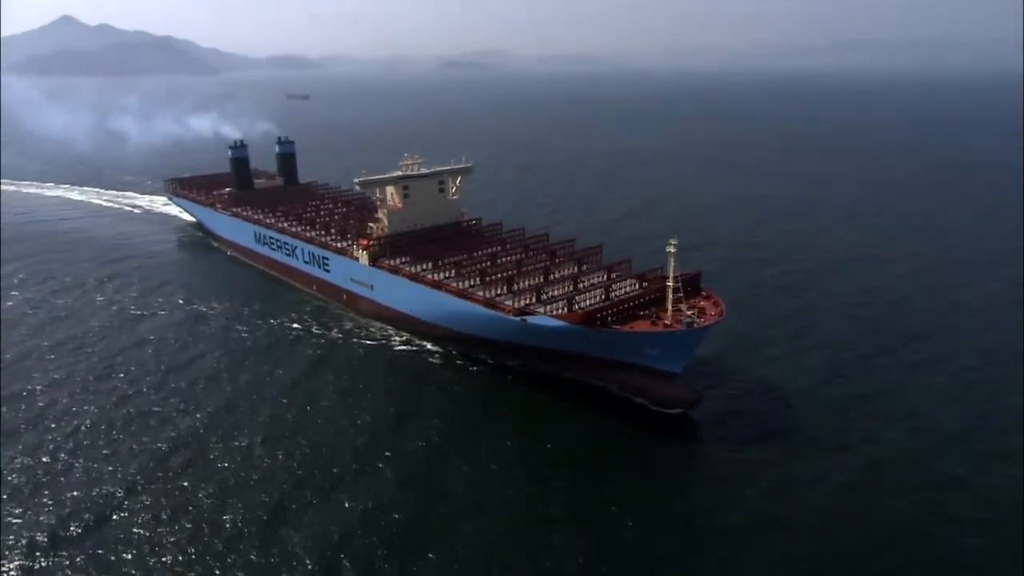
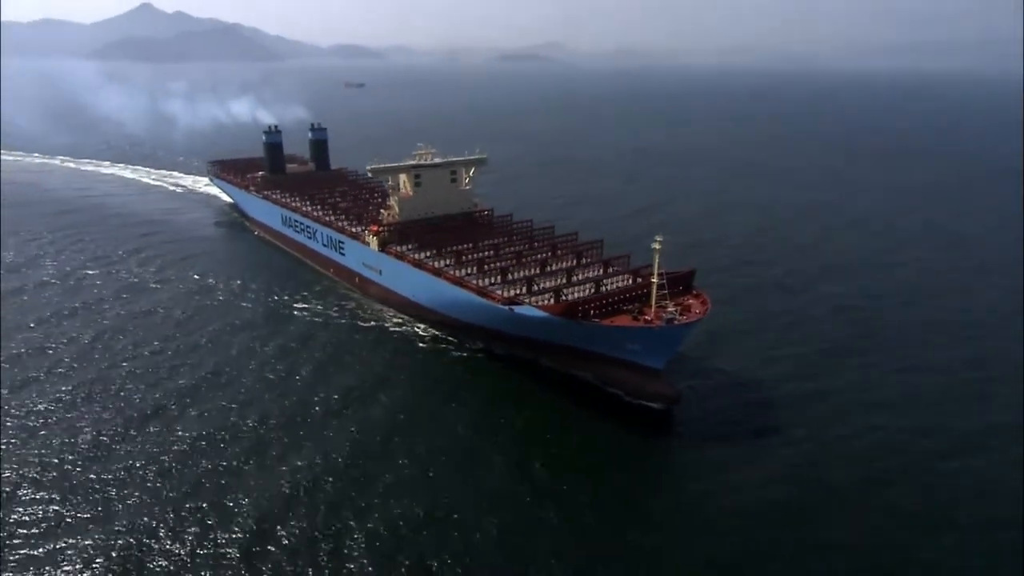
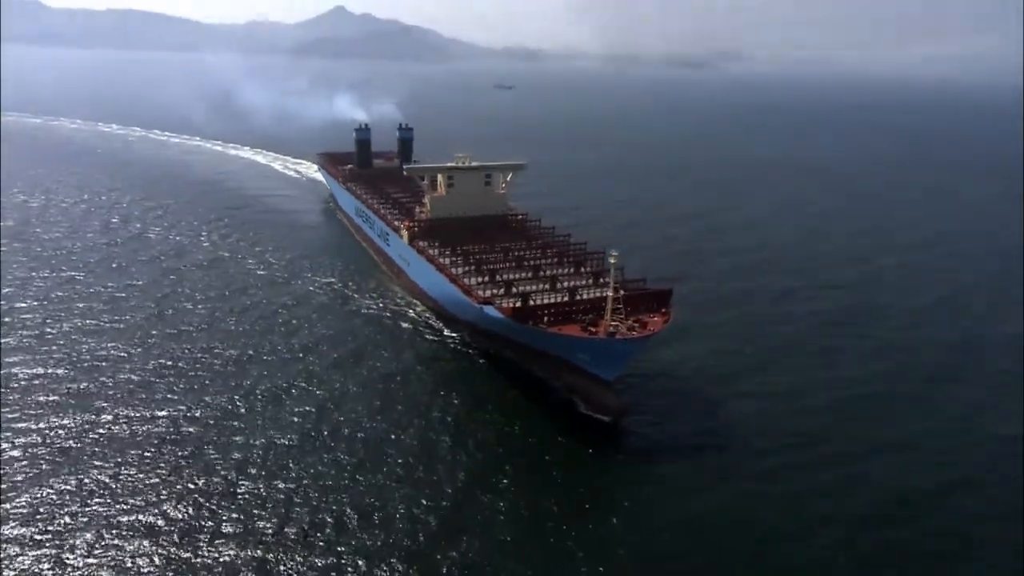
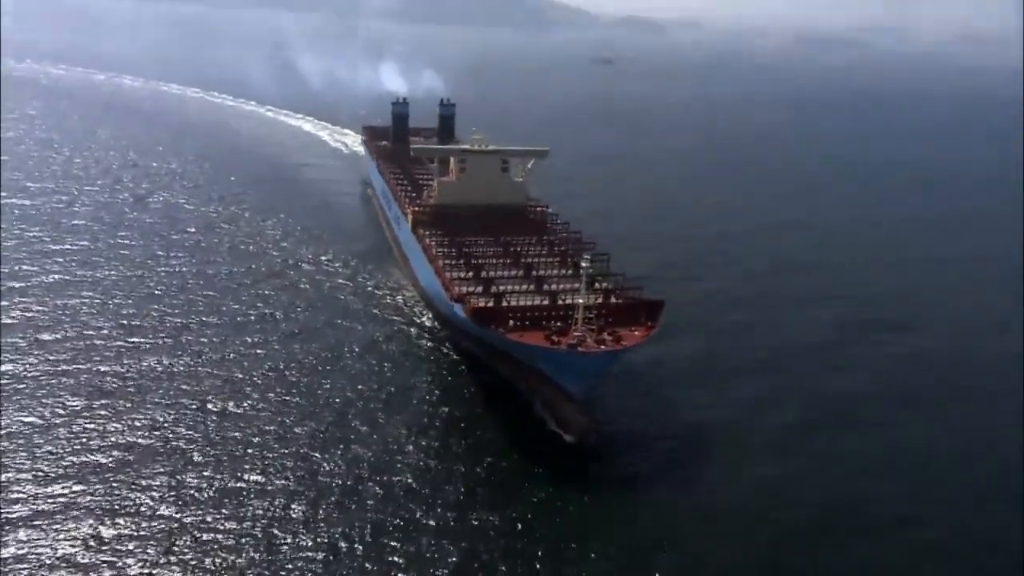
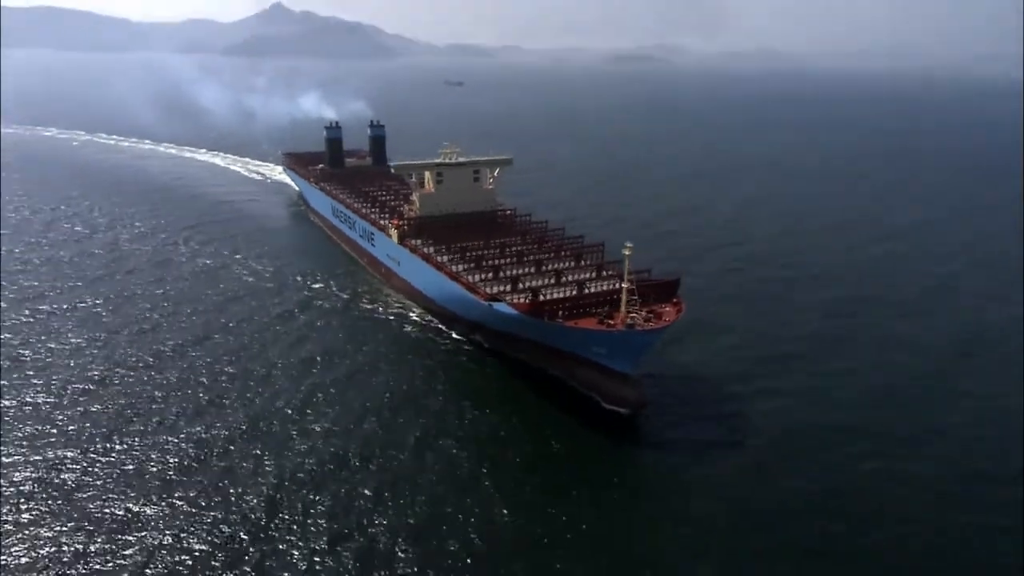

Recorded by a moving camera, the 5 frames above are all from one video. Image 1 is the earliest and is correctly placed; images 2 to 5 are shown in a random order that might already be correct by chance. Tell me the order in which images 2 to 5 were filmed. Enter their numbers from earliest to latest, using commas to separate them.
2, 5, 3, 4
